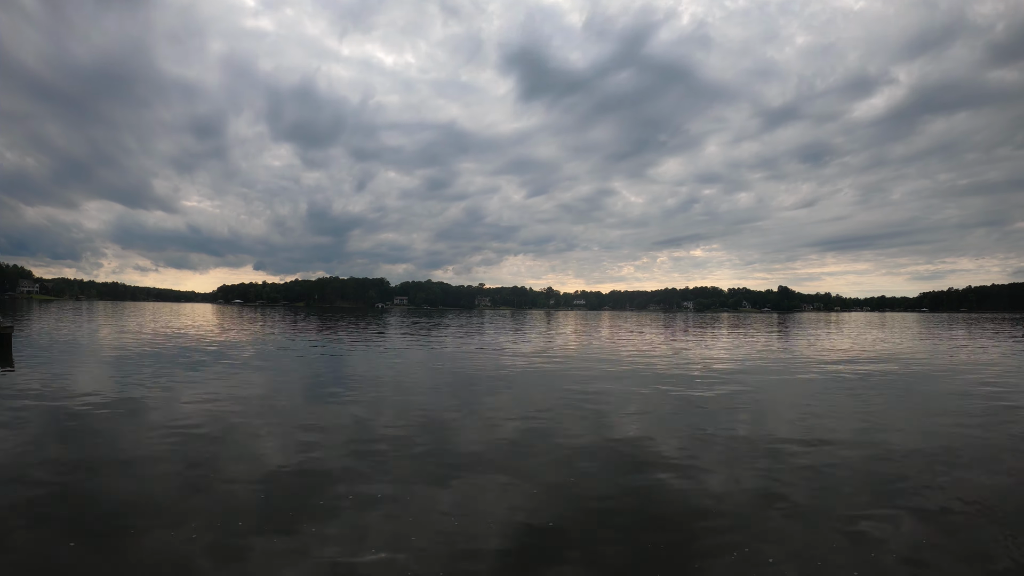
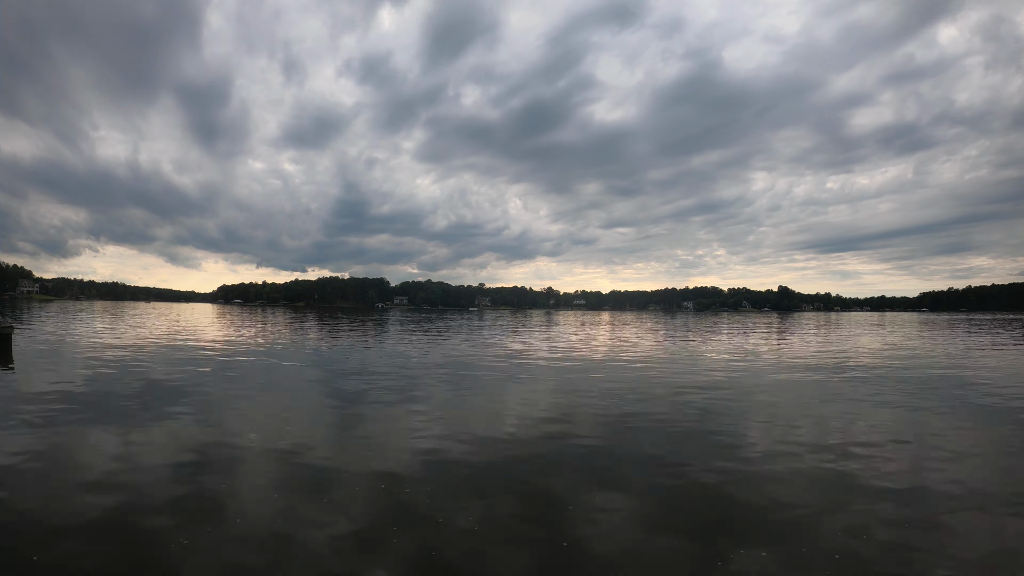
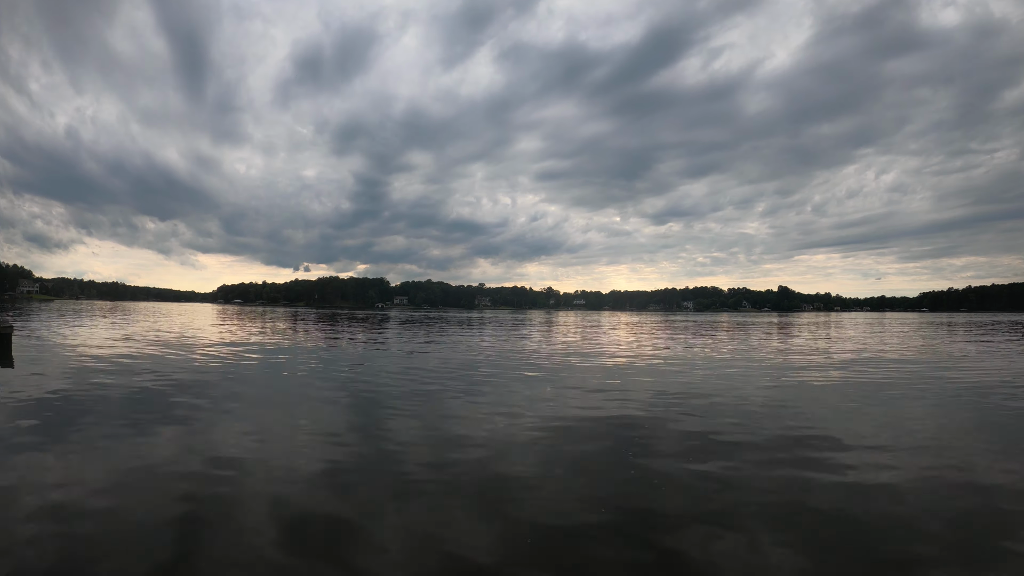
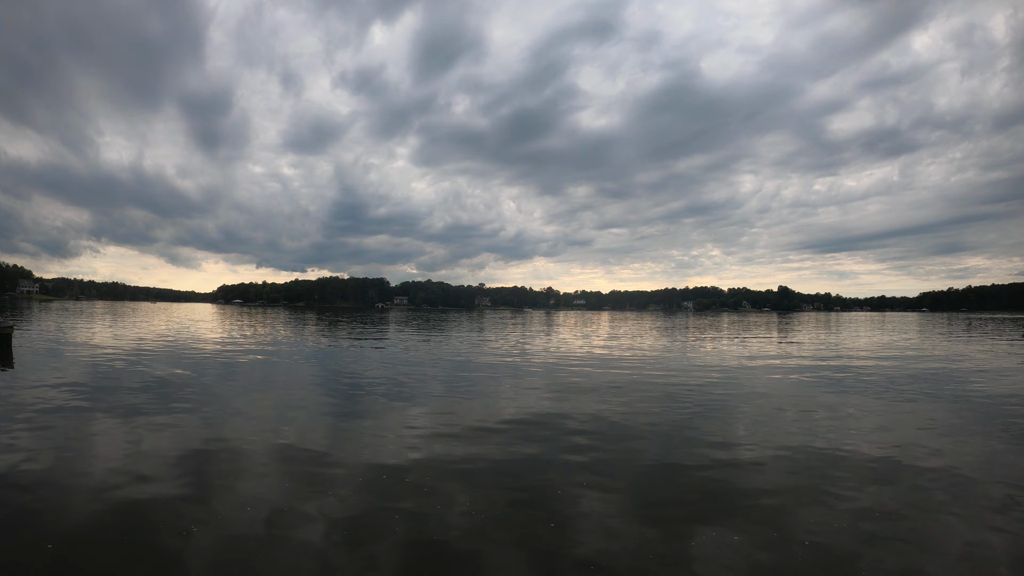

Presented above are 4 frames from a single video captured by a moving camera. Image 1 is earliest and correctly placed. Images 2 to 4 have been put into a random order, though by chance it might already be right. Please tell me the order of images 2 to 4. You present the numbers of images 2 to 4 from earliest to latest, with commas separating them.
4, 2, 3
